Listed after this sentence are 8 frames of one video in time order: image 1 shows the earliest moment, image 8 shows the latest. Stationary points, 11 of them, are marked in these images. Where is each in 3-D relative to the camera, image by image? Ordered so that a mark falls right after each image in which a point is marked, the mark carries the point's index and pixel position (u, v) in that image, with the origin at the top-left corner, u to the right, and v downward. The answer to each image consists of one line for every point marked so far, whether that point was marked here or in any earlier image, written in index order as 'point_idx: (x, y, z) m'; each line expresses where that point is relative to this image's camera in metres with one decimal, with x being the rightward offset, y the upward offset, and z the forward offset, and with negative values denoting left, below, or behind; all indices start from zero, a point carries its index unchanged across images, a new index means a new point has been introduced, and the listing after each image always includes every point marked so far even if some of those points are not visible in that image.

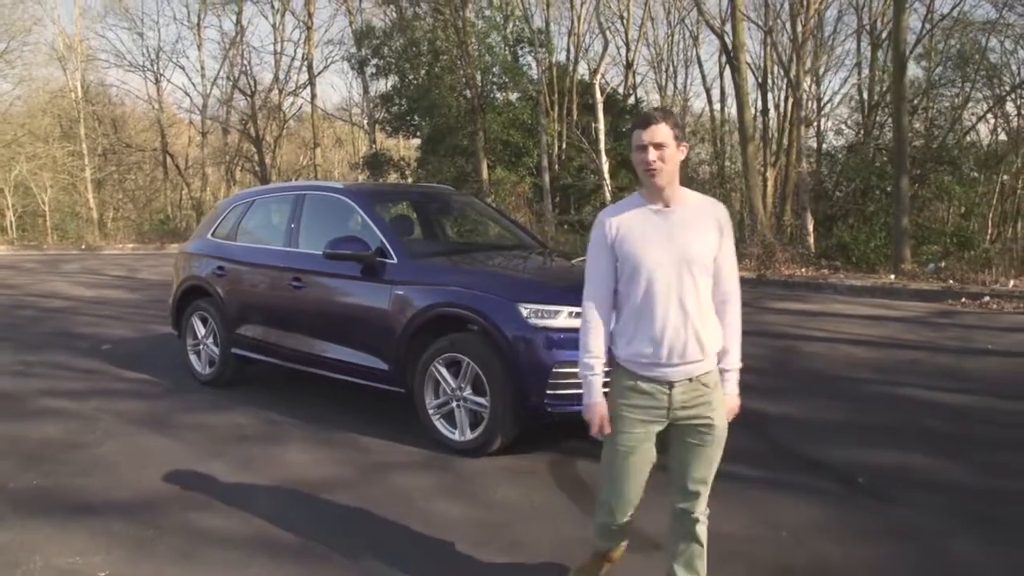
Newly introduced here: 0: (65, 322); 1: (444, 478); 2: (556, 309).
0: (-5.7, -0.4, +11.4) m
1: (-0.4, -1.0, +4.8) m
2: (+0.2, -0.1, +4.9) m
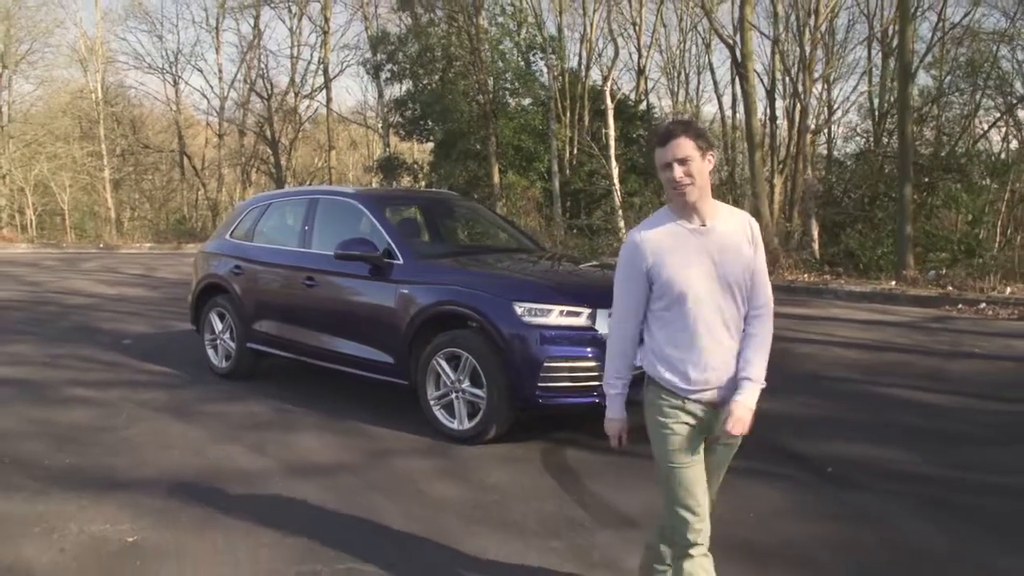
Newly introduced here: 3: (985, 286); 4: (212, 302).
0: (-5.7, -0.4, +11.9) m
1: (-0.4, -1.0, +5.2) m
2: (+0.2, -0.1, +5.2) m
3: (+8.8, 0.0, +16.4) m
4: (-2.6, -0.1, +7.7) m
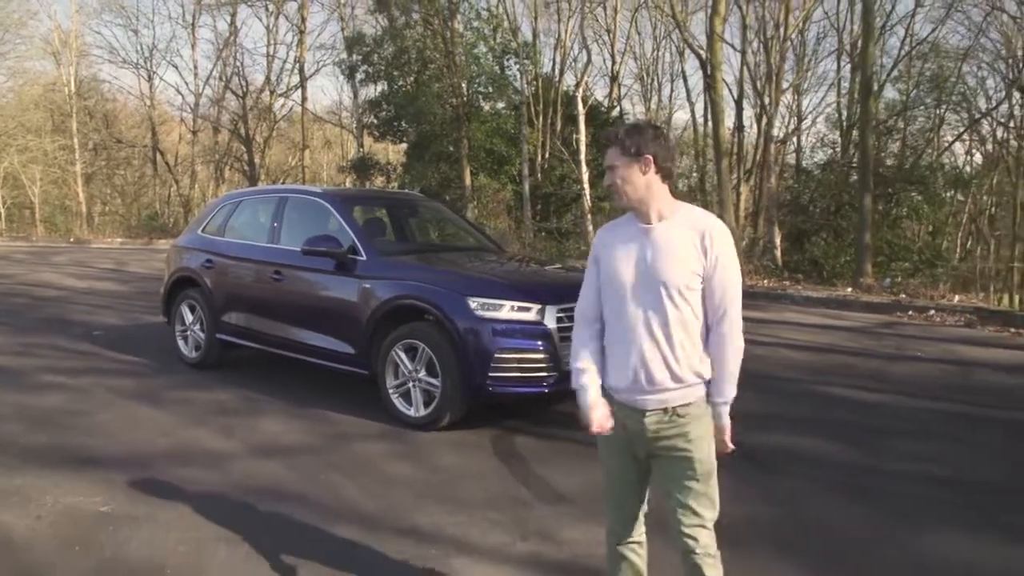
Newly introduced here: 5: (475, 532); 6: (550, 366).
0: (-6.2, -0.3, +12.1) m
1: (-0.7, -1.0, +5.5) m
2: (-0.1, -0.1, +5.6) m
3: (+8.2, -0.1, +17.1) m
4: (-3.0, -0.1, +8.0) m
5: (-0.2, -1.1, +4.1) m
6: (+0.2, -0.5, +5.6) m
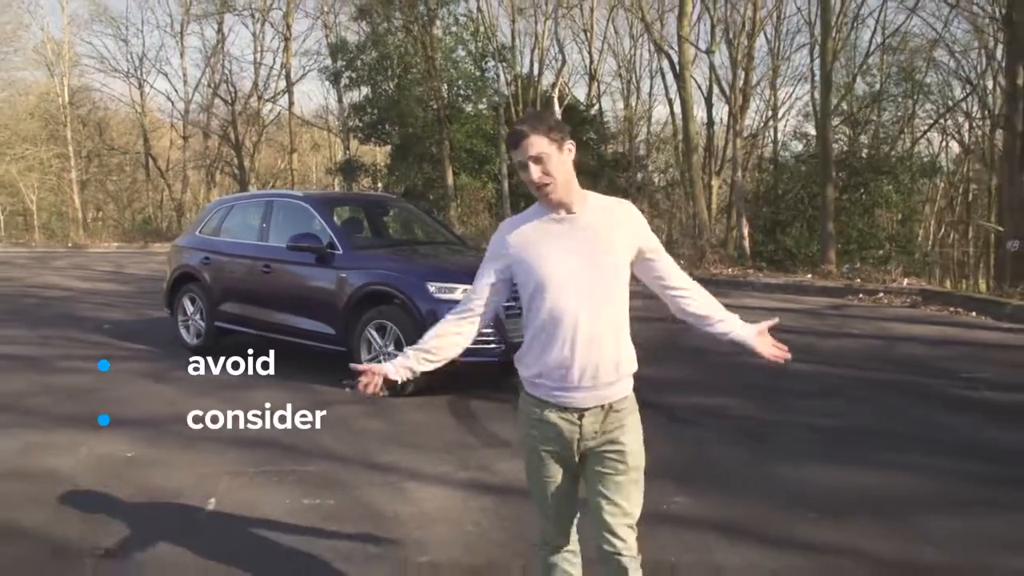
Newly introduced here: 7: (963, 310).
0: (-6.6, -0.3, +13.1) m
1: (-1.0, -0.9, +6.6) m
2: (-0.4, 0.0, +6.7) m
3: (+7.7, +0.2, +18.2) m
4: (-3.3, 0.0, +9.0) m
5: (-0.5, -1.0, +5.2) m
6: (-0.1, -0.4, +6.7) m
7: (+7.2, -0.4, +14.2) m
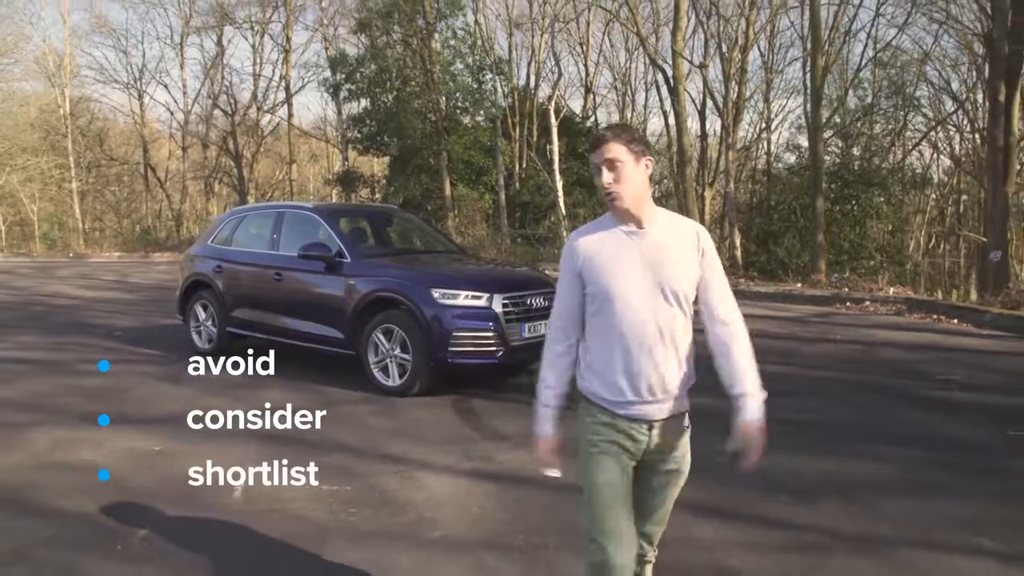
0: (-6.6, -0.4, +13.5) m
1: (-1.1, -0.9, +7.0) m
2: (-0.4, 0.0, +7.1) m
3: (+7.7, 0.0, +18.6) m
4: (-3.4, -0.1, +9.4) m
5: (-0.5, -1.1, +5.6) m
6: (-0.1, -0.4, +7.1) m
7: (+7.2, -0.5, +14.7) m
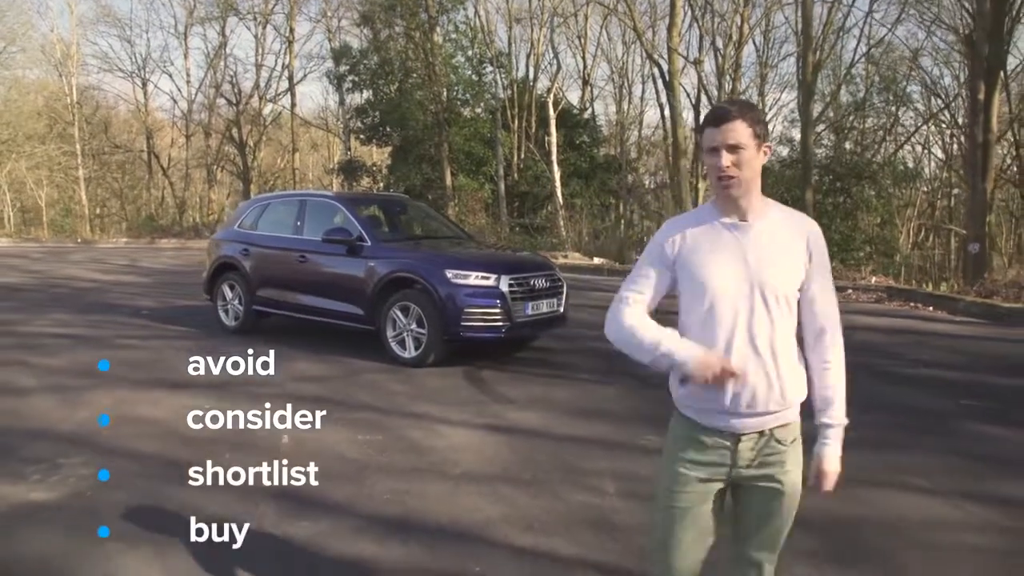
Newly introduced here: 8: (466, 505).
0: (-6.6, -0.1, +14.3) m
1: (-1.0, -0.8, +7.8) m
2: (-0.4, +0.1, +7.9) m
3: (+7.7, +0.3, +19.5) m
4: (-3.3, +0.1, +10.2) m
5: (-0.4, -0.9, +6.4) m
6: (-0.1, -0.3, +7.9) m
7: (+7.2, -0.3, +15.5) m
8: (-0.2, -1.1, +4.5) m
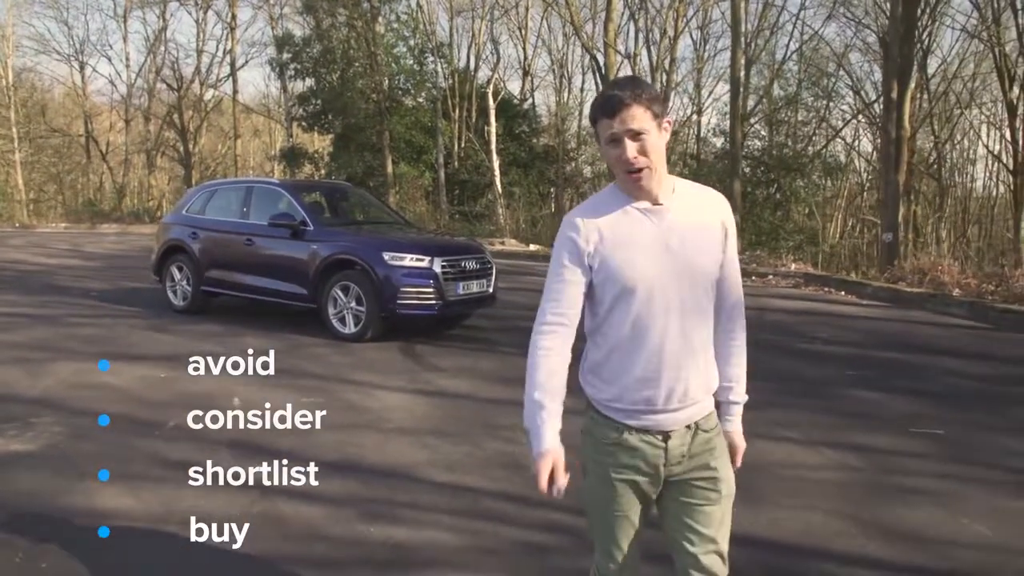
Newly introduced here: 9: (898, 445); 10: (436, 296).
0: (-7.6, +0.2, +14.6) m
1: (-1.7, -0.6, +8.4) m
2: (-1.1, +0.3, +8.6) m
3: (+6.3, +0.6, +20.6) m
4: (-4.1, +0.3, +10.7) m
5: (-1.0, -0.7, +7.1) m
6: (-0.7, -0.1, +8.6) m
7: (+6.1, 0.0, +16.7) m
8: (-0.7, -1.0, +5.3) m
9: (+2.8, -1.1, +6.4) m
10: (-0.7, -0.1, +8.6) m
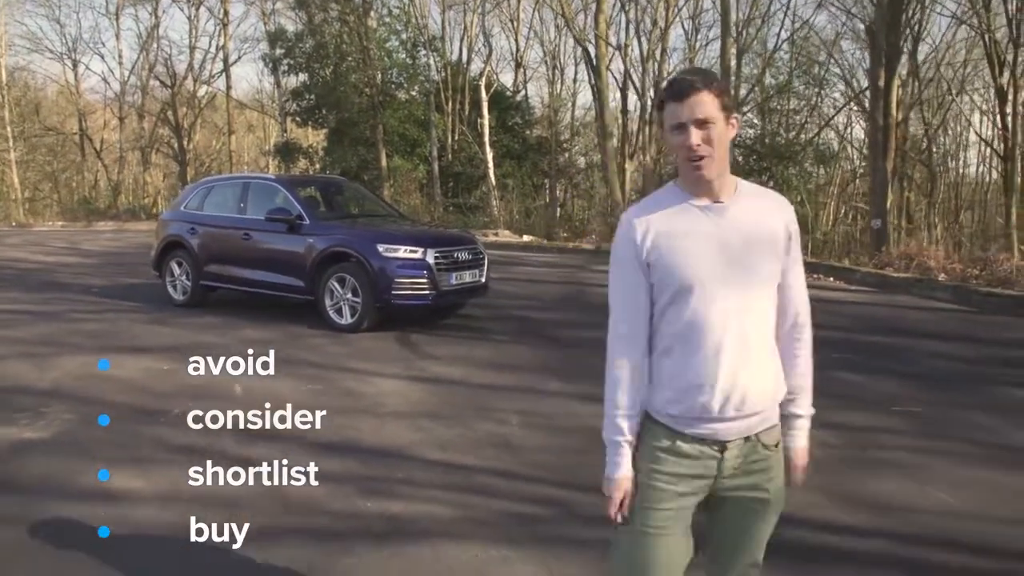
0: (-7.8, +0.2, +14.8) m
1: (-1.7, -0.5, +8.7) m
2: (-1.1, +0.4, +8.8) m
3: (+6.1, +0.9, +20.9) m
4: (-4.2, +0.4, +10.9) m
5: (-1.1, -0.7, +7.3) m
6: (-0.8, 0.0, +8.9) m
7: (+5.9, +0.2, +16.9) m
8: (-0.7, -0.9, +5.5) m
9: (+2.7, -1.0, +6.6) m
10: (-0.8, 0.0, +8.9) m
